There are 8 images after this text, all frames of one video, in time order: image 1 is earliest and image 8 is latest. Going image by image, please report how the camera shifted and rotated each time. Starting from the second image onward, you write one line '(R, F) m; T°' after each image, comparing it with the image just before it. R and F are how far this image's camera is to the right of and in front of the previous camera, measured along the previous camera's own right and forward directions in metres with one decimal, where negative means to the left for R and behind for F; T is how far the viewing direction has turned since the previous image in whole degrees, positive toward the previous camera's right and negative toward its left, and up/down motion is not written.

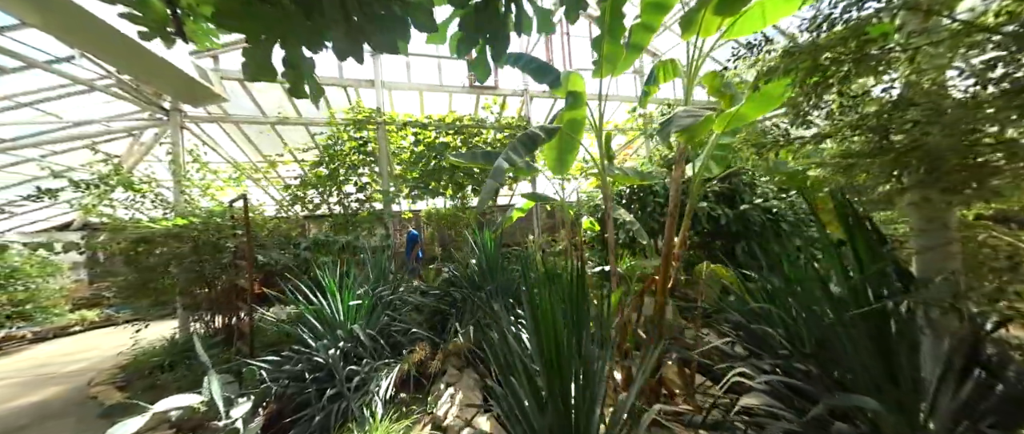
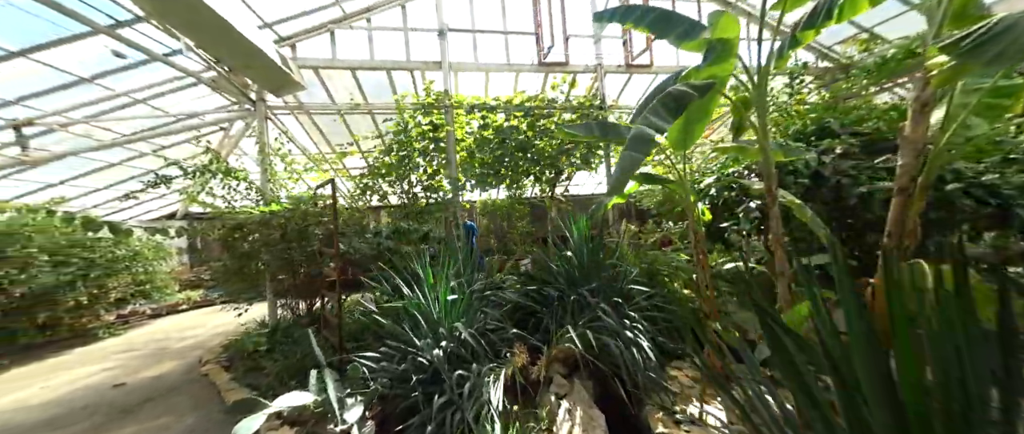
(-0.4, +0.3) m; -7°
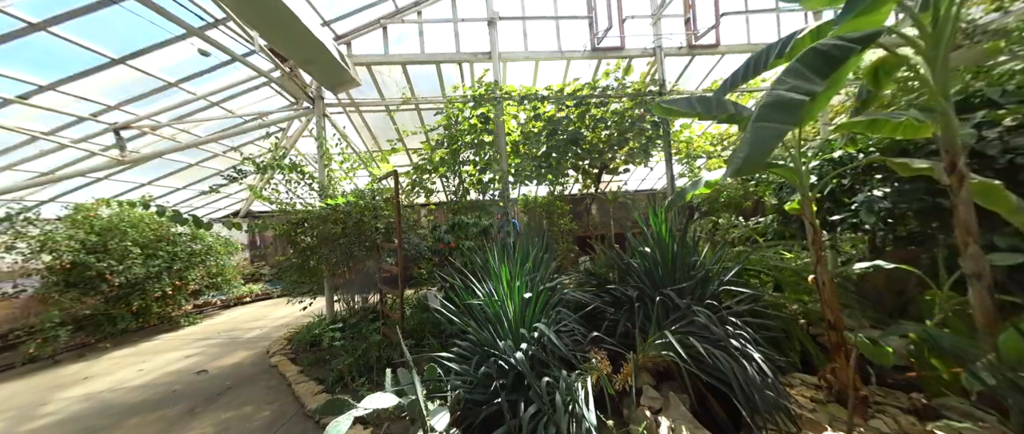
(-0.3, +0.1) m; -6°
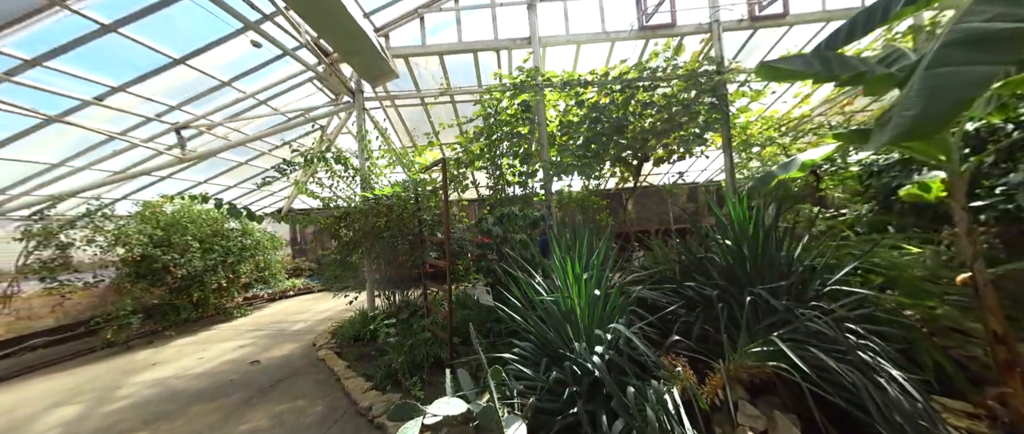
(-0.2, +0.2) m; -5°
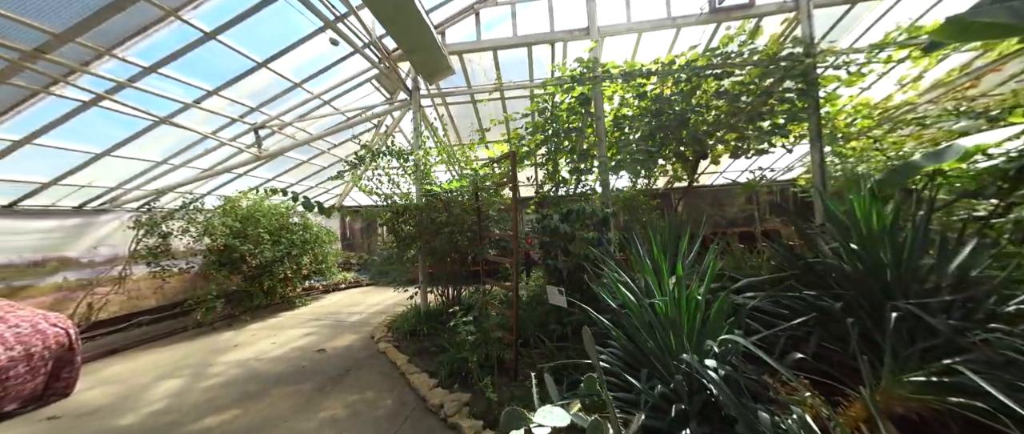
(-0.3, +0.1) m; -6°
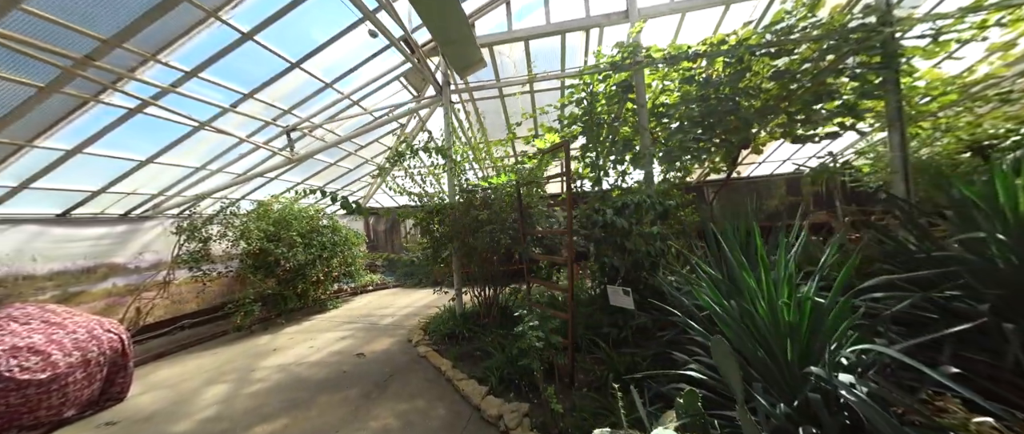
(-0.3, +0.1) m; -3°
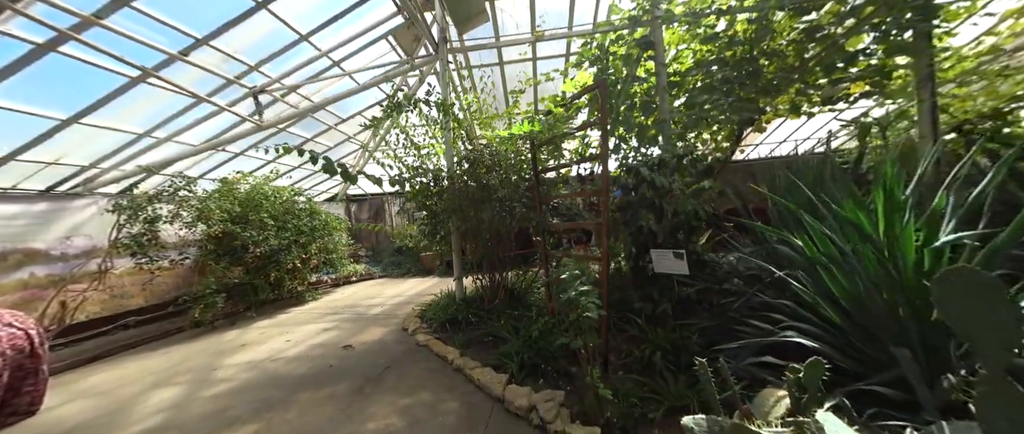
(-0.2, +0.3) m; +4°
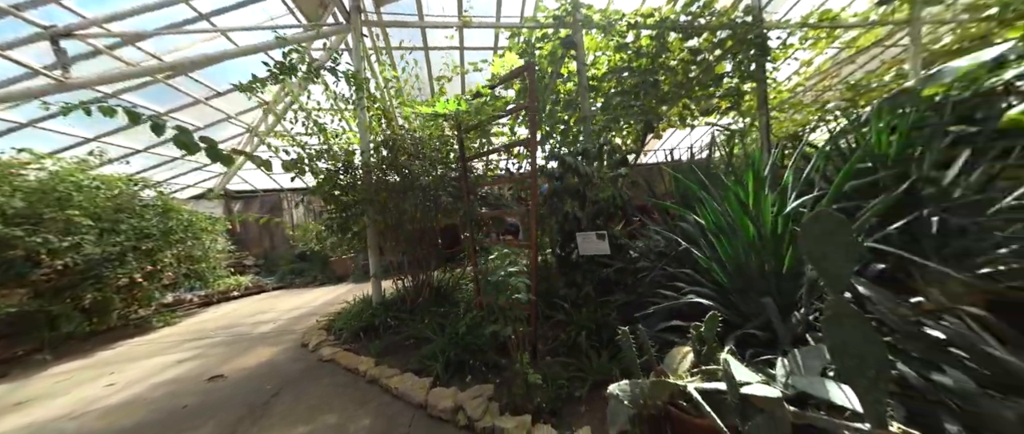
(0.0, +0.1) m; +14°
